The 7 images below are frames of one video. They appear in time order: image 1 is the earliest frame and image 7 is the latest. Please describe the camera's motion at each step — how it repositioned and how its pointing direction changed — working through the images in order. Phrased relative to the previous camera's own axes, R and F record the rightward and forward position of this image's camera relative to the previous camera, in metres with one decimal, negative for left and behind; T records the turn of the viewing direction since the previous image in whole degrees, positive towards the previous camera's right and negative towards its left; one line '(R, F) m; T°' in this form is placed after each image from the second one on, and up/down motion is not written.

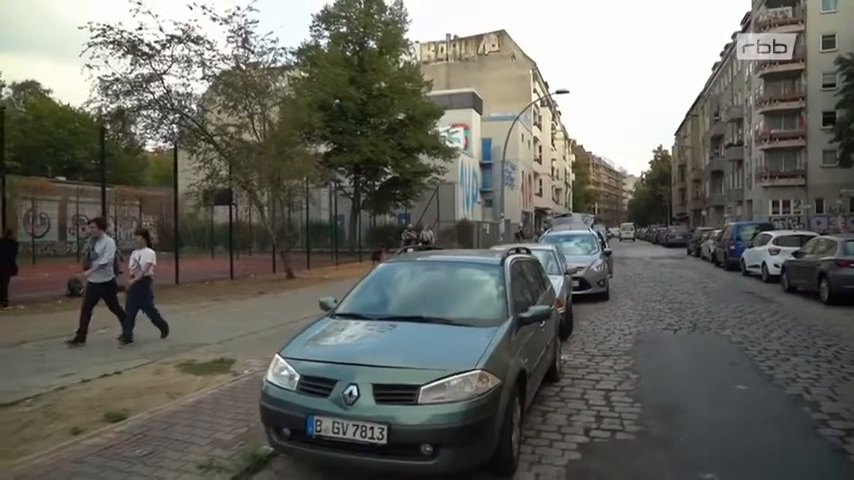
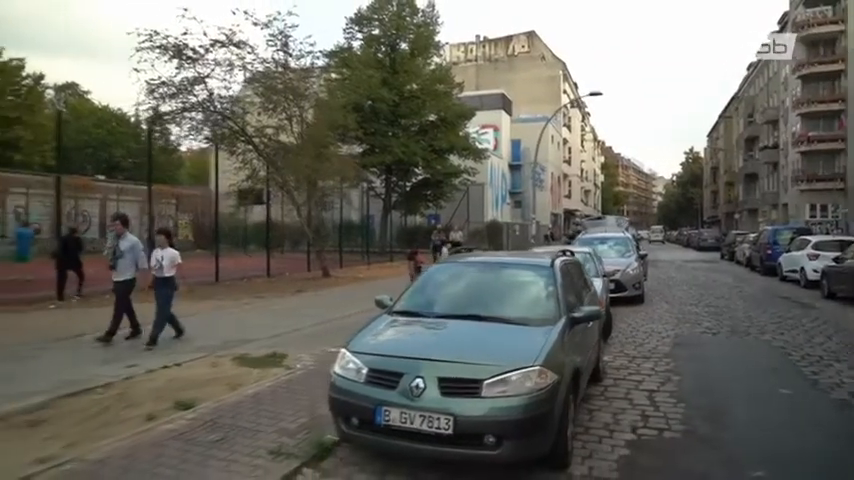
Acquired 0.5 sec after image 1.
(-0.3, -0.3) m; -2°
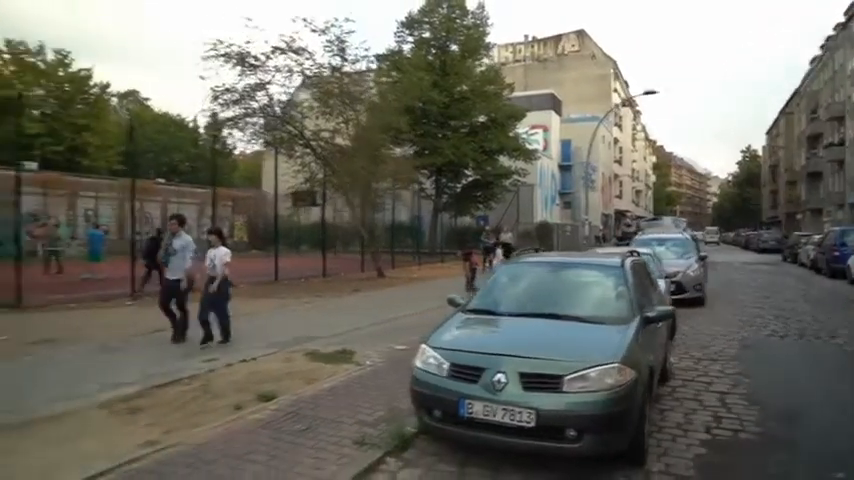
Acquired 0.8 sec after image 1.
(-0.3, -0.2) m; -4°
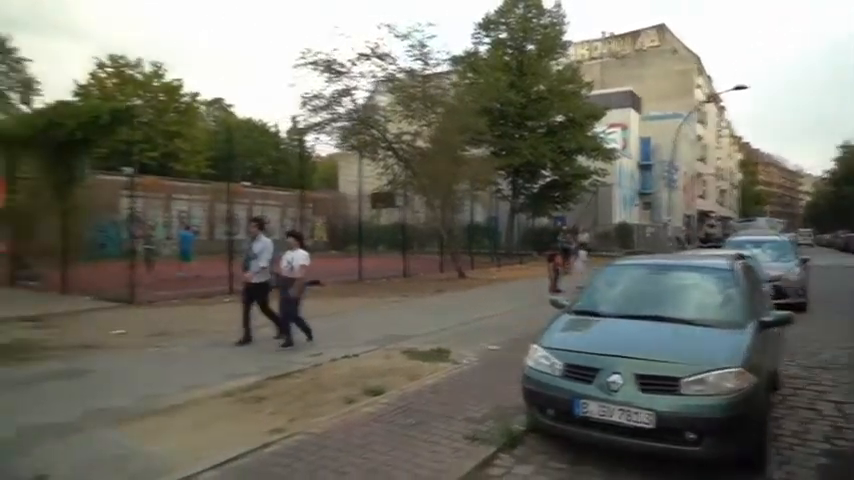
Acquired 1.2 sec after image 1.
(-0.4, -0.2) m; -7°
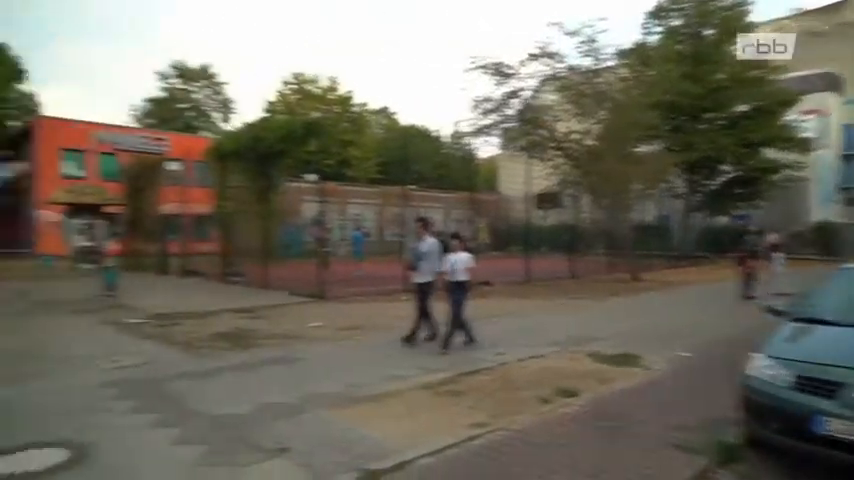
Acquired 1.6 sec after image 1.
(-0.4, -0.1) m; -15°
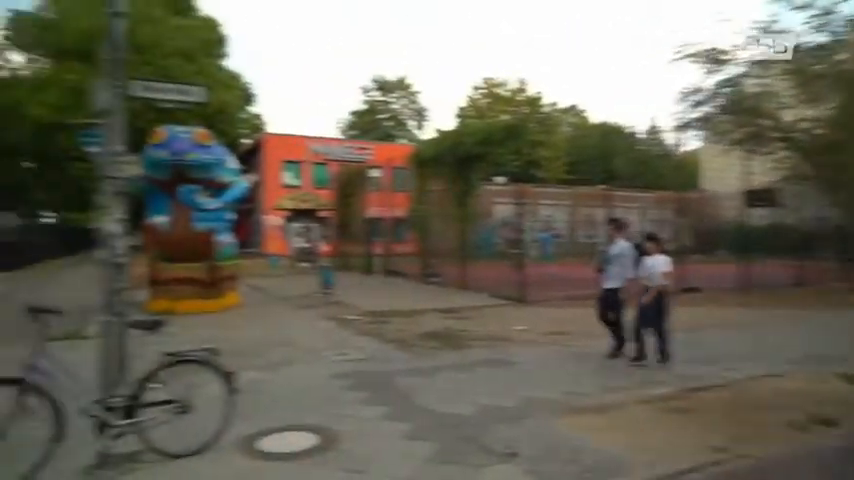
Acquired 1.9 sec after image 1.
(-0.4, 0.0) m; -17°
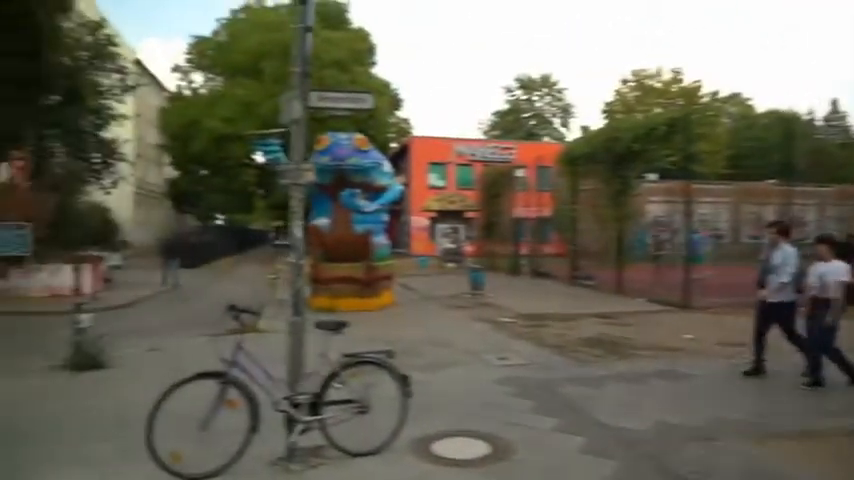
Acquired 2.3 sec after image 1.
(-0.3, +0.1) m; -13°
